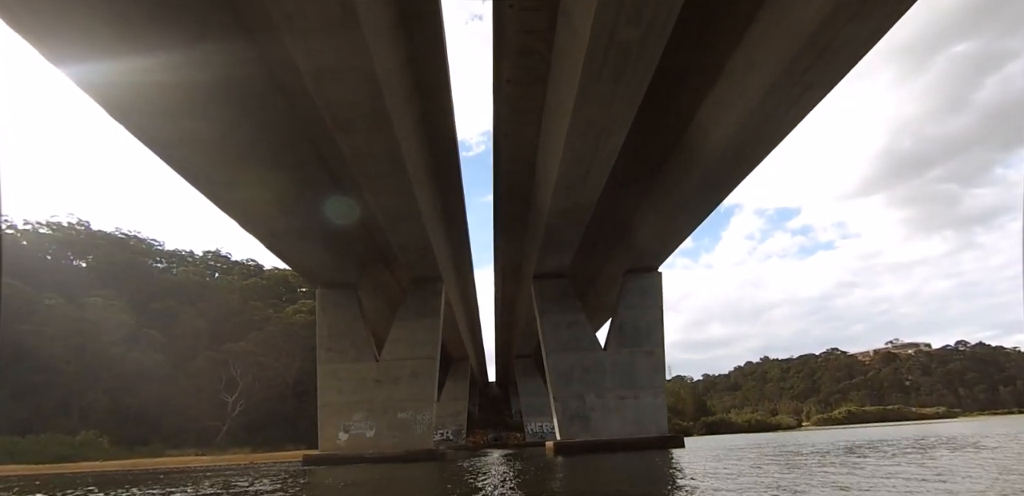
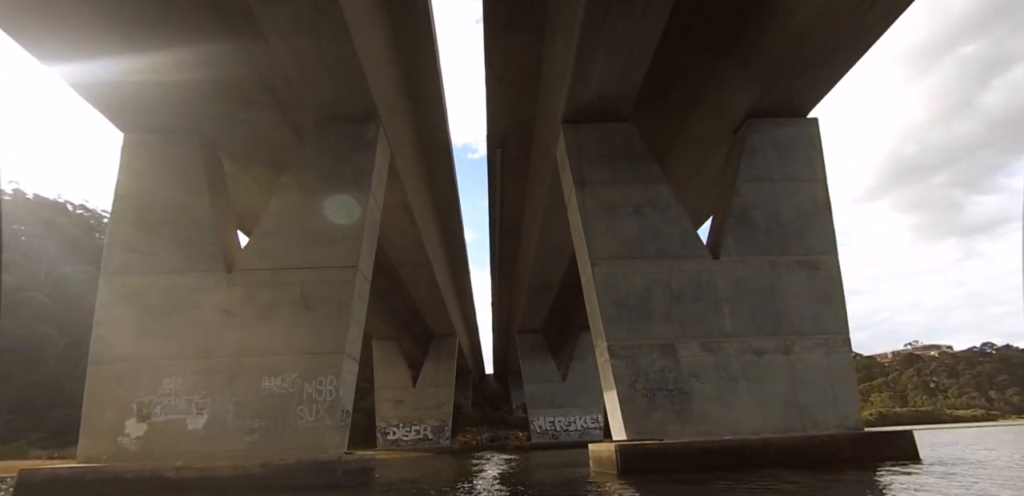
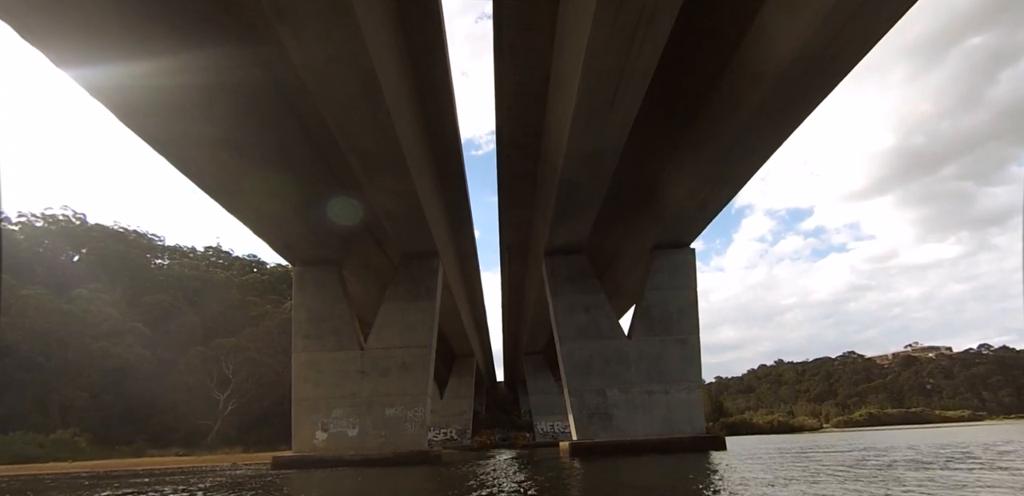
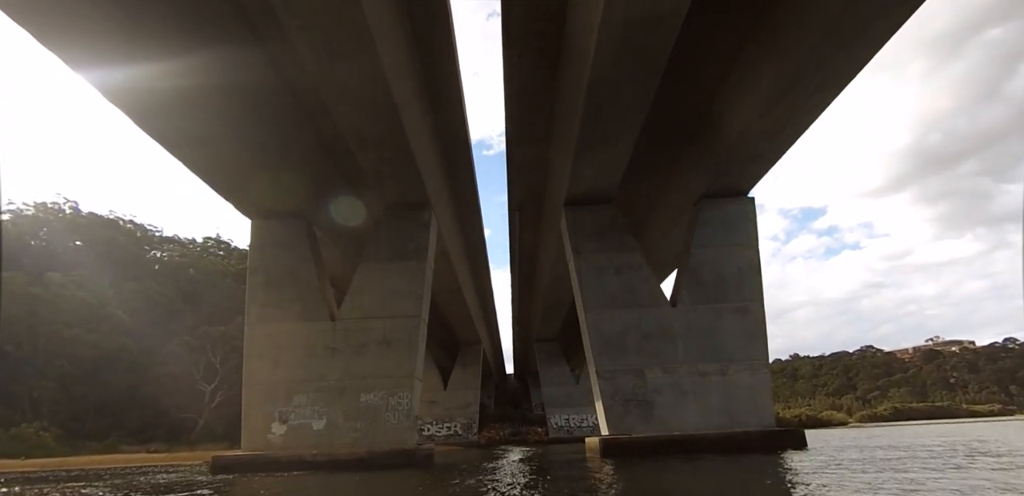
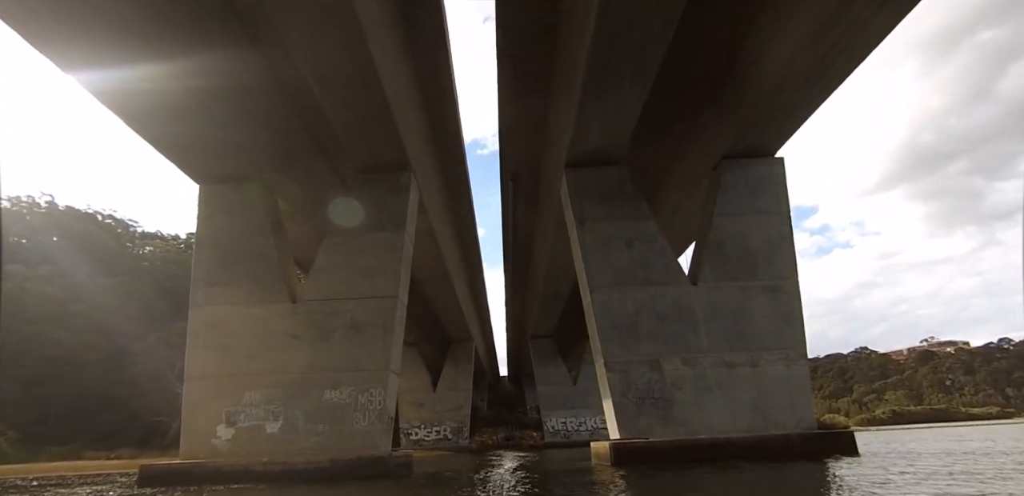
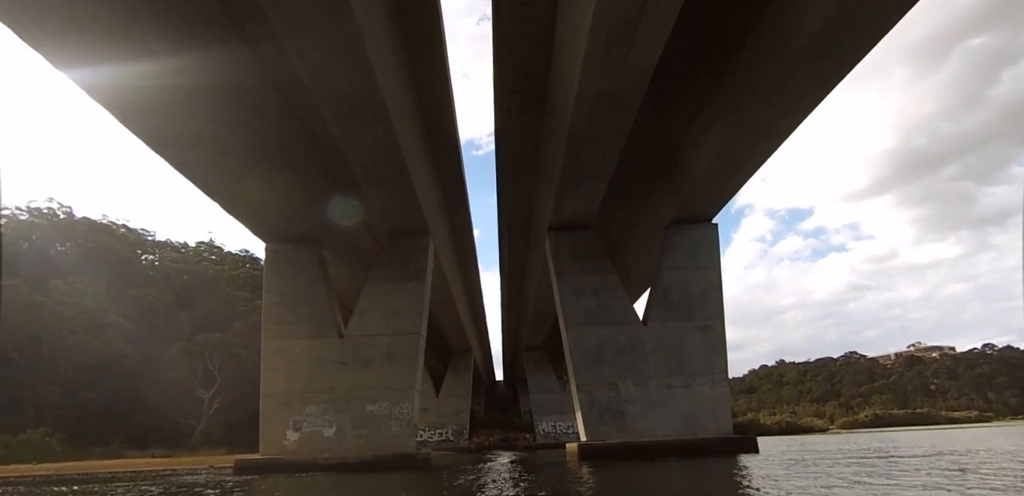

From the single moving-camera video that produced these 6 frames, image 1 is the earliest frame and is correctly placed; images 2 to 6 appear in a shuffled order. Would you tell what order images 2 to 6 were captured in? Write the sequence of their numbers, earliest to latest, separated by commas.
3, 6, 4, 5, 2
